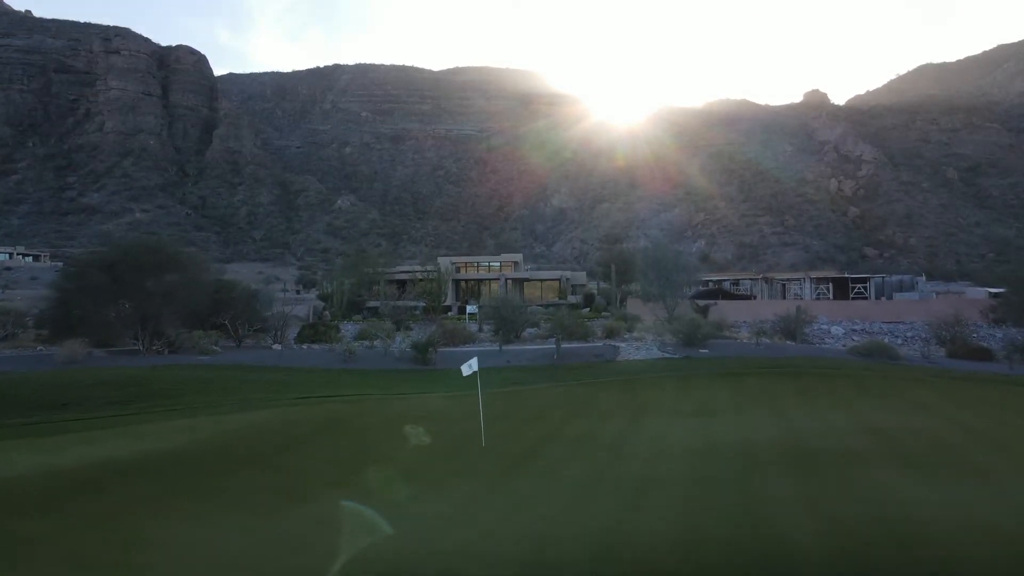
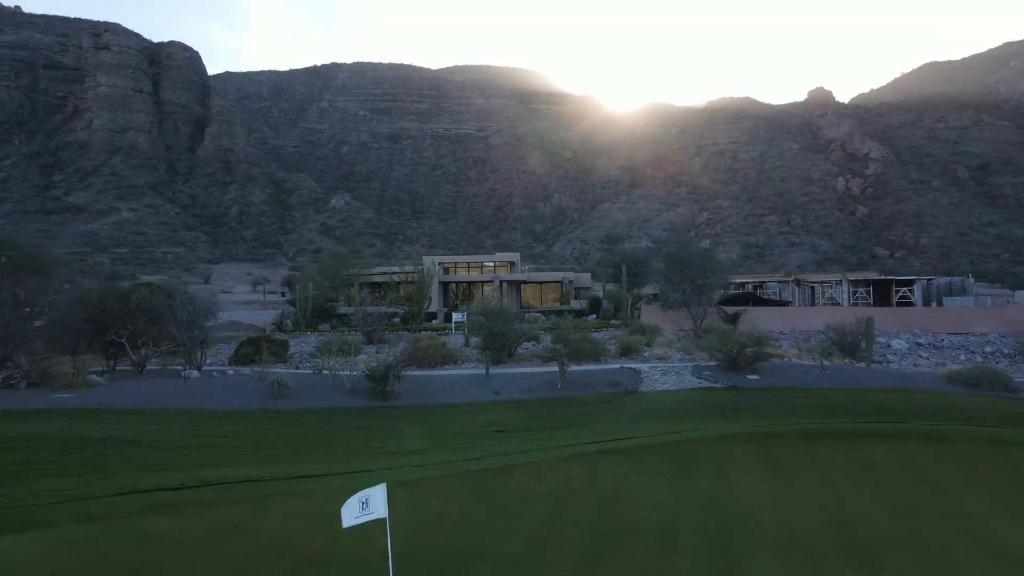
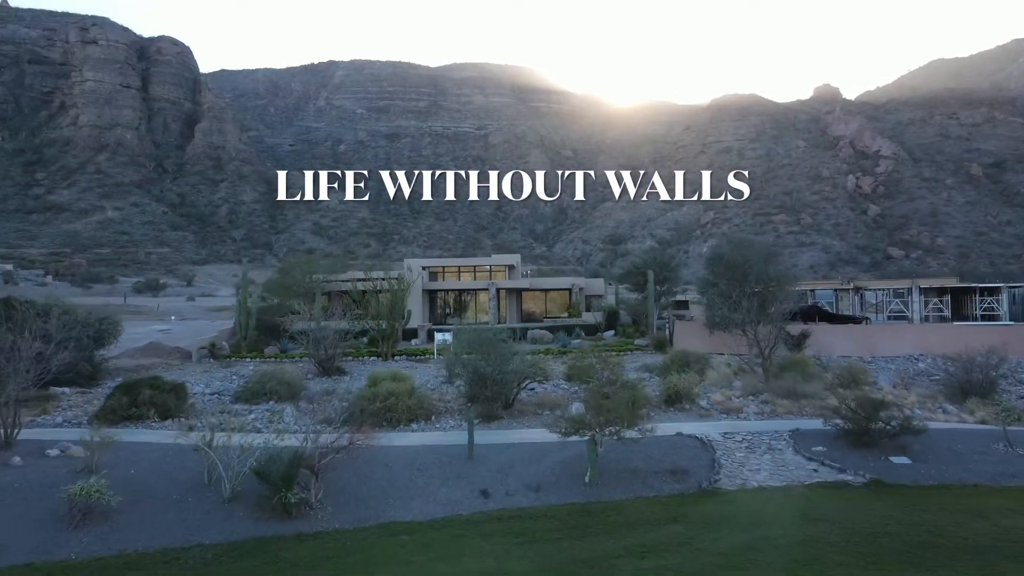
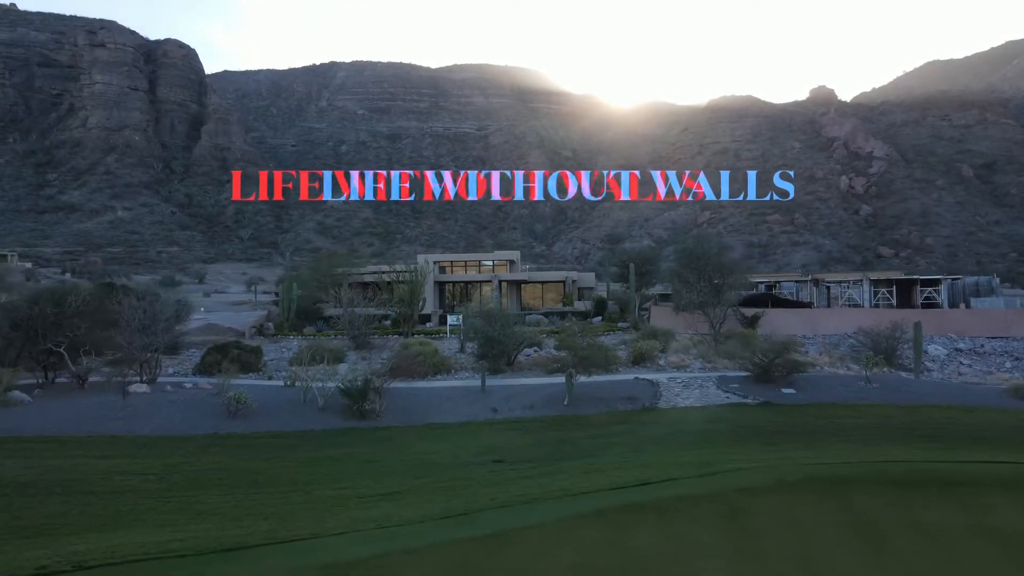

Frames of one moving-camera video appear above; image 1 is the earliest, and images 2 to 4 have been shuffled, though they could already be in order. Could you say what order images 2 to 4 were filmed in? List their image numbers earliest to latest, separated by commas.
2, 4, 3
